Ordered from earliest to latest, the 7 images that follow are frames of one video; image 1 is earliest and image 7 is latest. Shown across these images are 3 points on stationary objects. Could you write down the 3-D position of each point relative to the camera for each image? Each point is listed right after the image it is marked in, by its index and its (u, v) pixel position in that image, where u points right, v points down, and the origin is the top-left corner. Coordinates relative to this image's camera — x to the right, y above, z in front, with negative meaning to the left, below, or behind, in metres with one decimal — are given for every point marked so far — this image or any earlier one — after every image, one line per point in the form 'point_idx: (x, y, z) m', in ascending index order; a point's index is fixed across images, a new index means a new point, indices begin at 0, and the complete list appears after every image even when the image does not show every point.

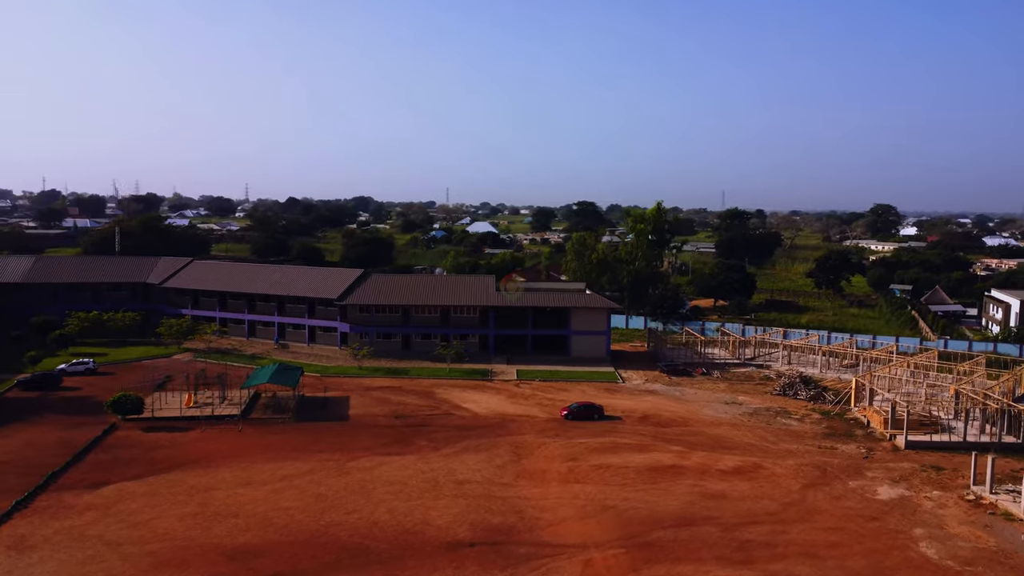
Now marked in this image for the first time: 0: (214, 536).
0: (-7.1, -5.9, +19.1) m
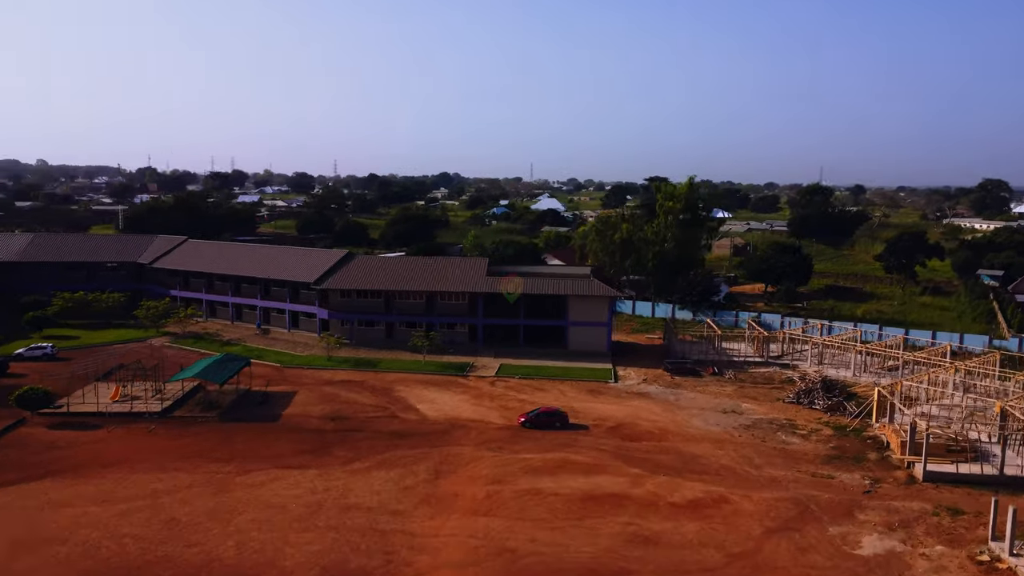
0: (-10.1, -5.7, +16.3) m
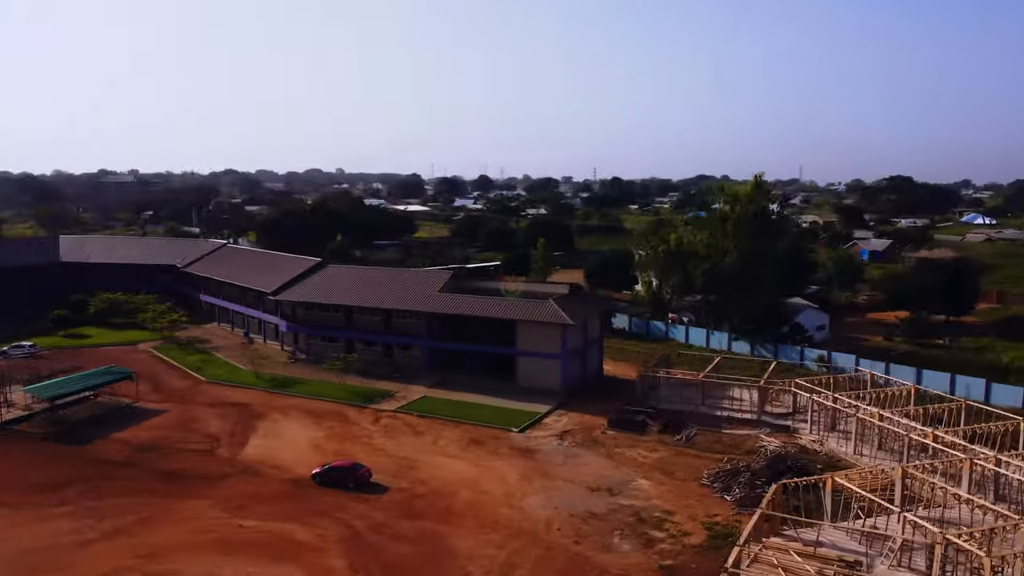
0: (-18.8, -5.9, +15.8) m
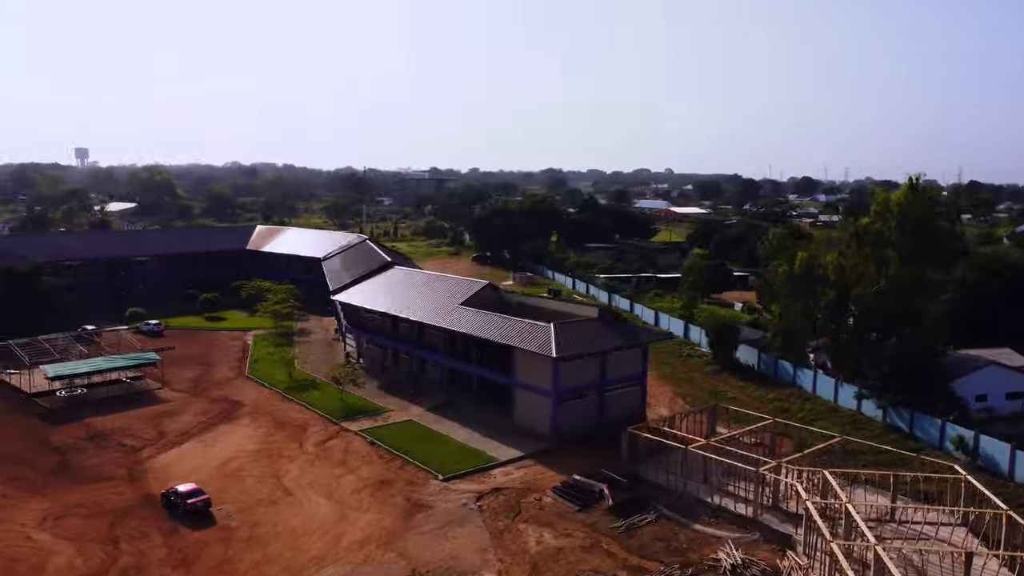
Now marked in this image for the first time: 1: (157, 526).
0: (-23.5, -5.0, +20.2) m
1: (-8.3, -5.6, +18.9) m
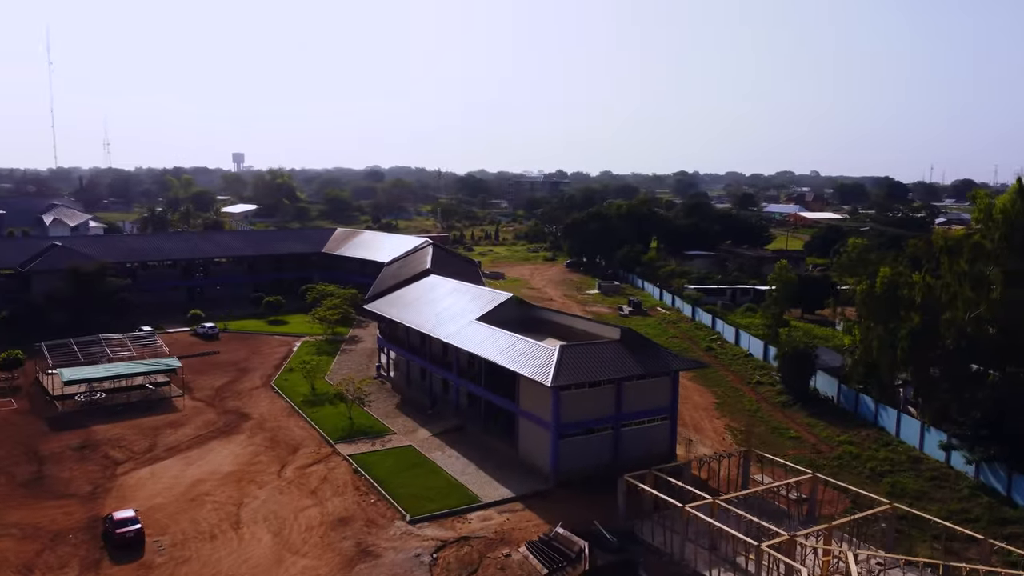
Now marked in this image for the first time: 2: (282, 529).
0: (-24.0, -4.9, +21.3) m
1: (-9.3, -5.8, +17.5) m
2: (-5.3, -5.7, +18.9) m
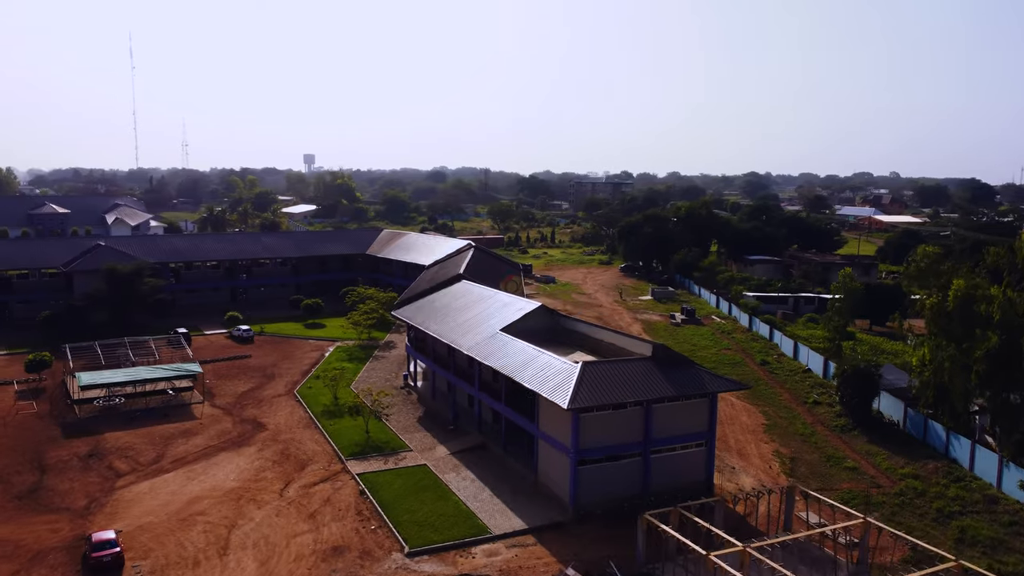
0: (-23.6, -4.9, +21.4) m
1: (-9.3, -5.9, +16.4) m
2: (-5.2, -5.9, +17.5) m
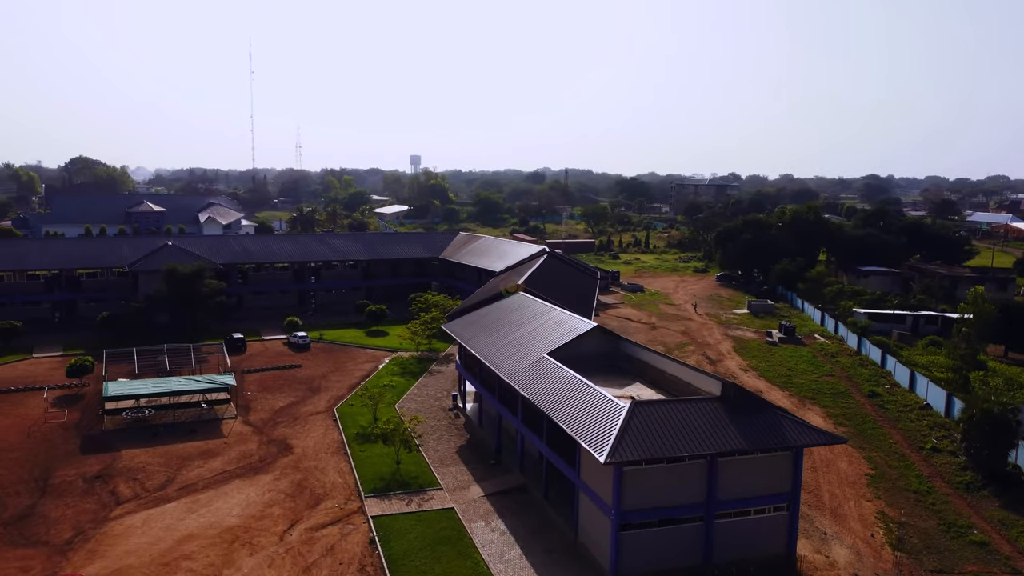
0: (-22.5, -4.8, +21.1) m
1: (-9.0, -6.2, +14.2) m
2: (-4.8, -6.2, +14.8) m
